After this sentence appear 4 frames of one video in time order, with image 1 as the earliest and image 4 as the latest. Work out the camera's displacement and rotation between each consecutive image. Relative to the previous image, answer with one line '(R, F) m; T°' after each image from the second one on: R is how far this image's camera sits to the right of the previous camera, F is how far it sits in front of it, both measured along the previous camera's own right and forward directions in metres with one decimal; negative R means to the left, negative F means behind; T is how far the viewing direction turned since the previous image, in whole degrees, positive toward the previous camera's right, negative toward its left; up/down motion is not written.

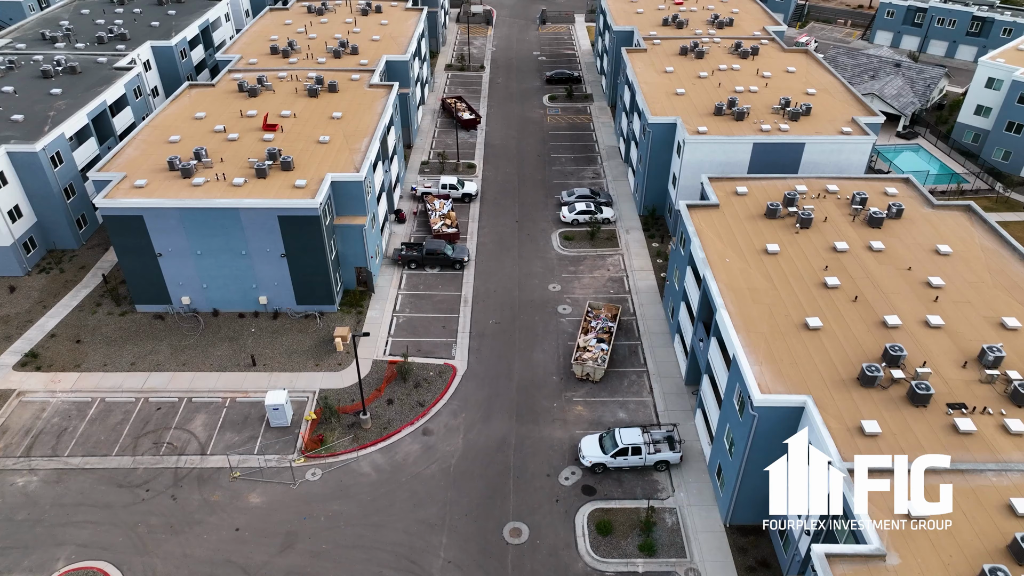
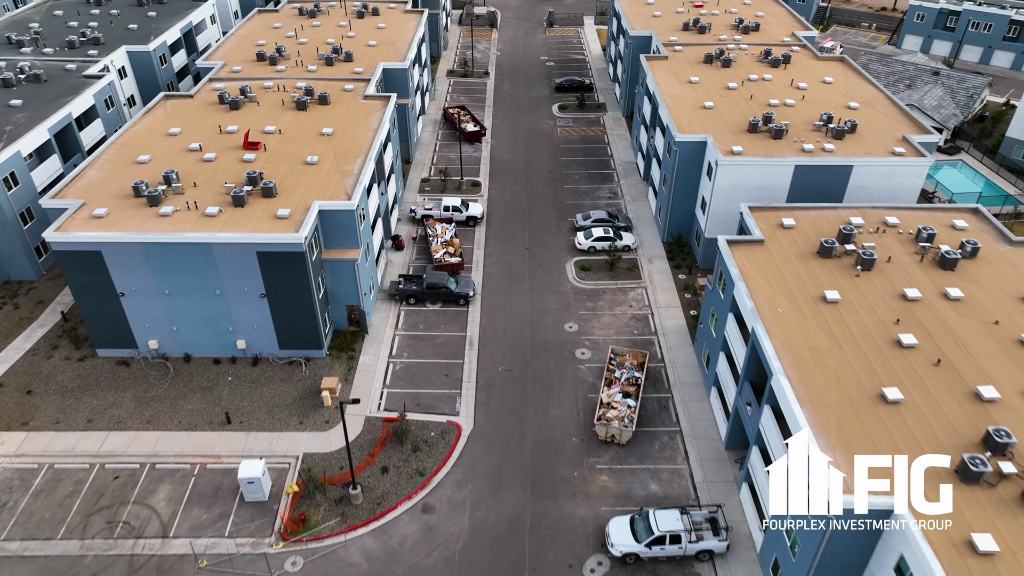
(-0.7, +5.8) m; 0°
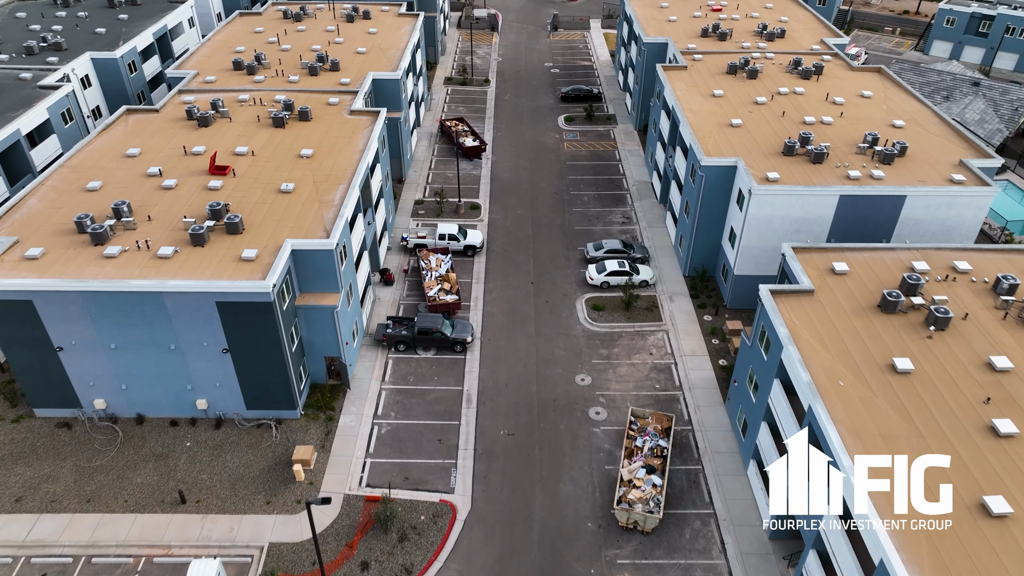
(-0.2, +5.8) m; 0°
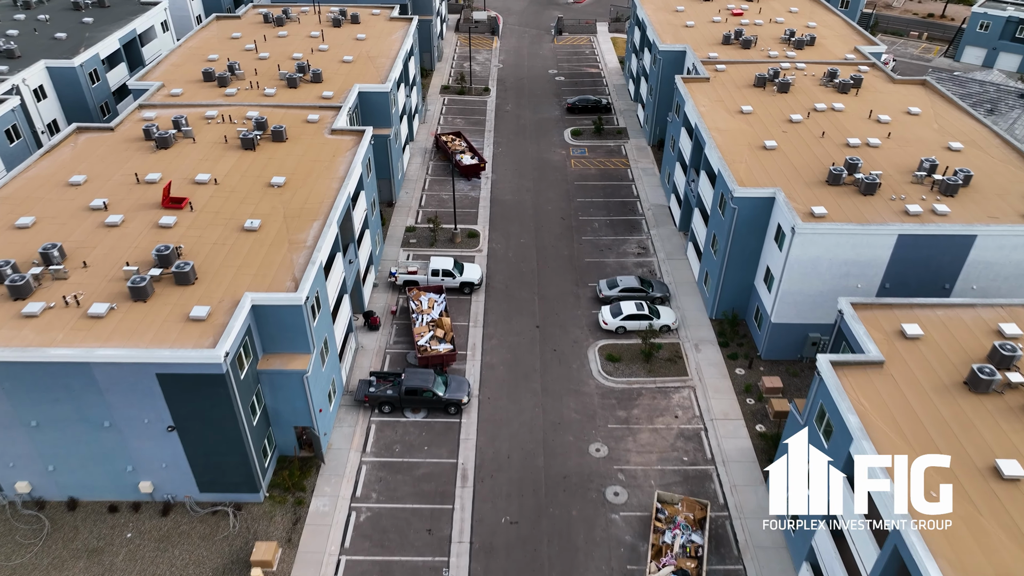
(-0.2, +5.8) m; 0°
